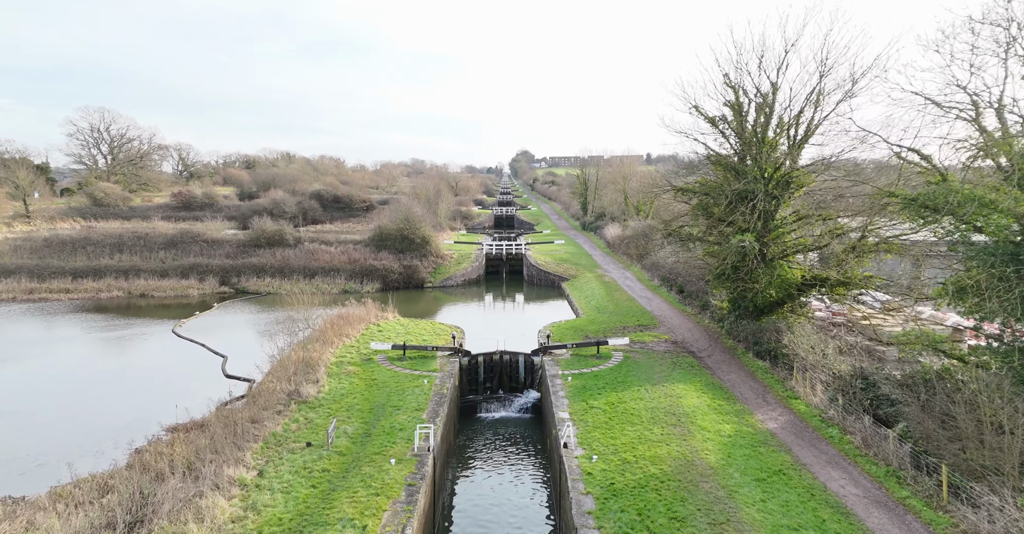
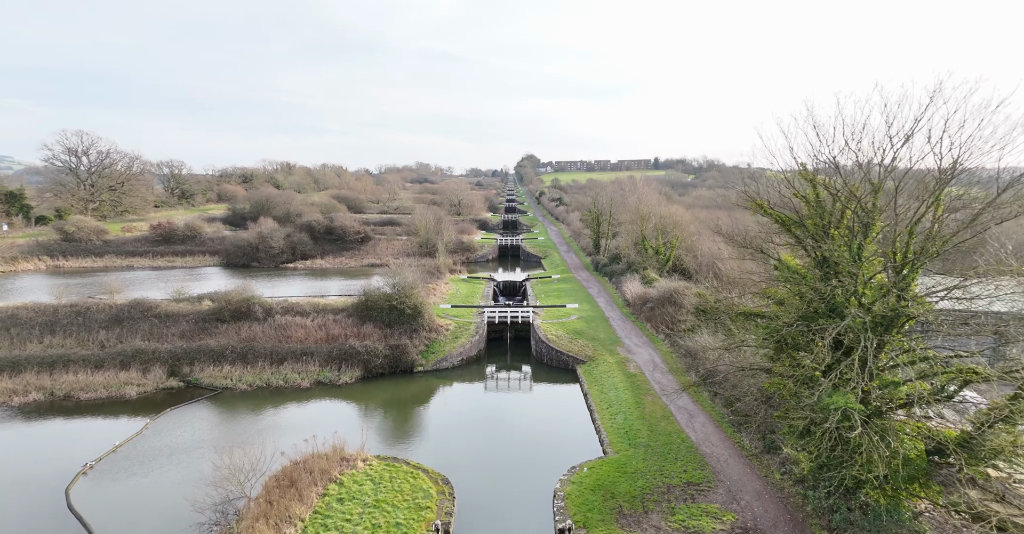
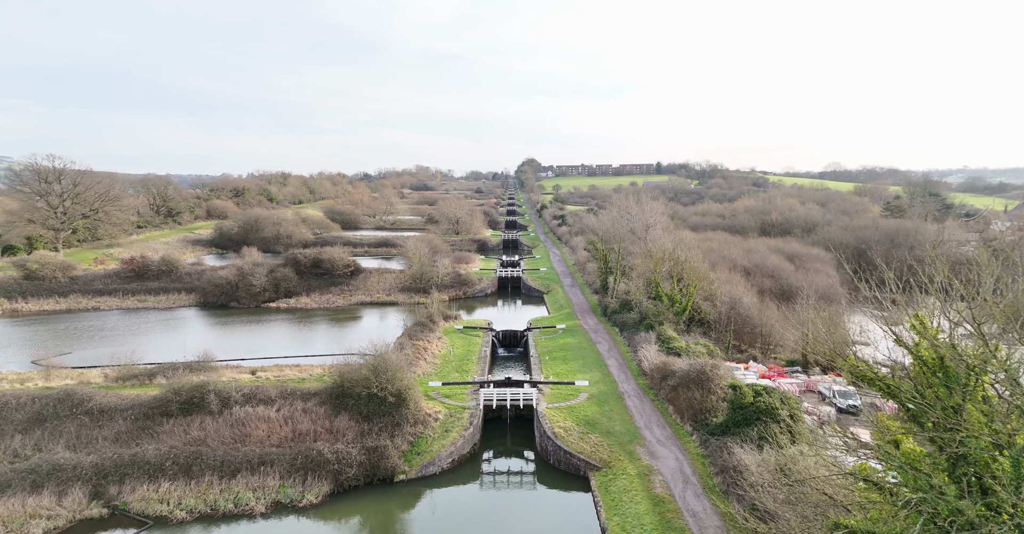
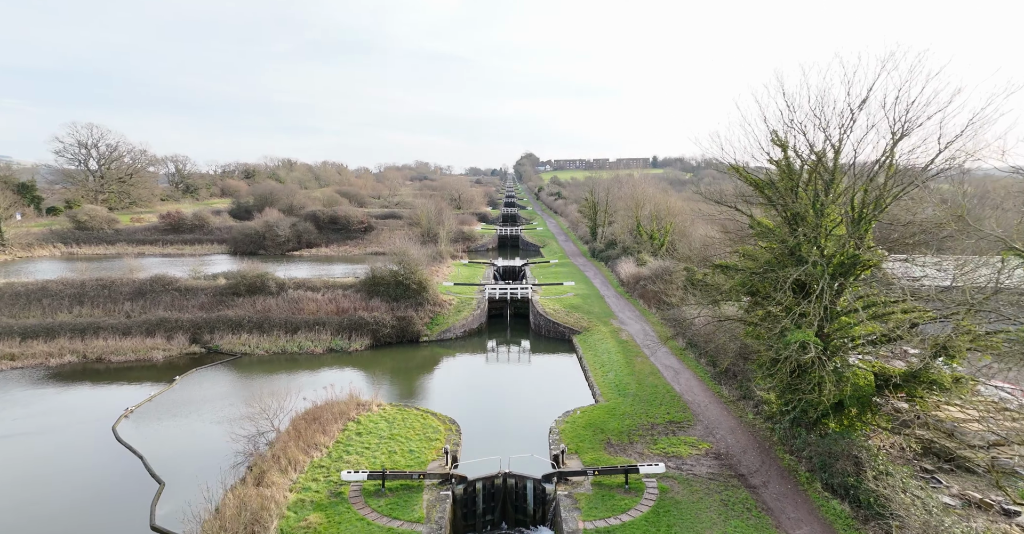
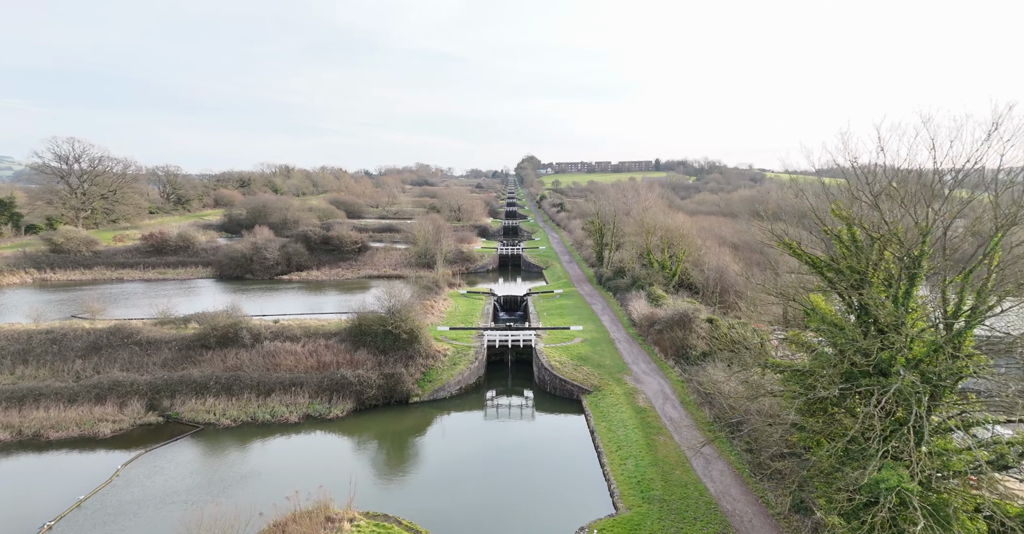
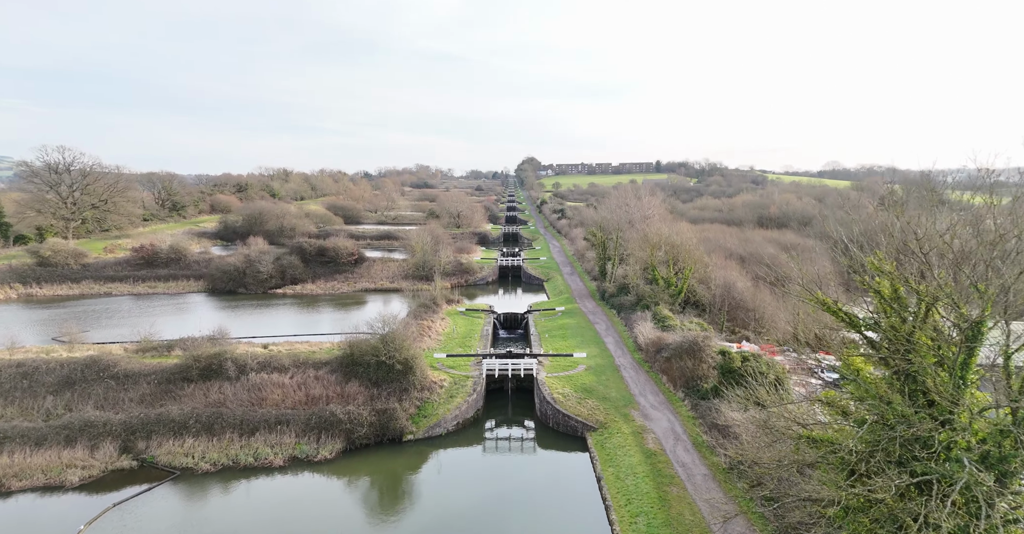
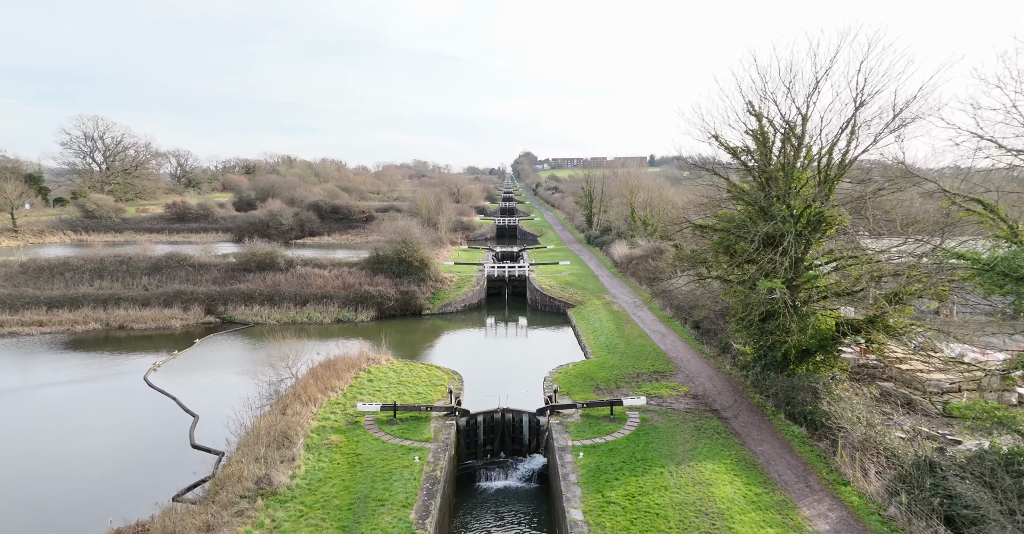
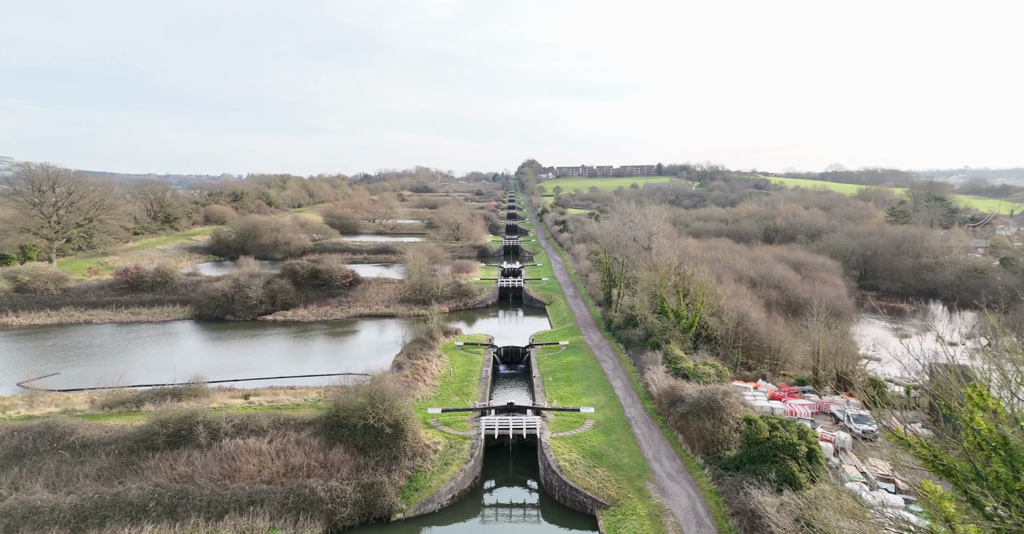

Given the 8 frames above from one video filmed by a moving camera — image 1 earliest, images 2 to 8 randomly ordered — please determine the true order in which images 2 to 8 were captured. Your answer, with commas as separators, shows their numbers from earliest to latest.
7, 4, 2, 5, 6, 3, 8
